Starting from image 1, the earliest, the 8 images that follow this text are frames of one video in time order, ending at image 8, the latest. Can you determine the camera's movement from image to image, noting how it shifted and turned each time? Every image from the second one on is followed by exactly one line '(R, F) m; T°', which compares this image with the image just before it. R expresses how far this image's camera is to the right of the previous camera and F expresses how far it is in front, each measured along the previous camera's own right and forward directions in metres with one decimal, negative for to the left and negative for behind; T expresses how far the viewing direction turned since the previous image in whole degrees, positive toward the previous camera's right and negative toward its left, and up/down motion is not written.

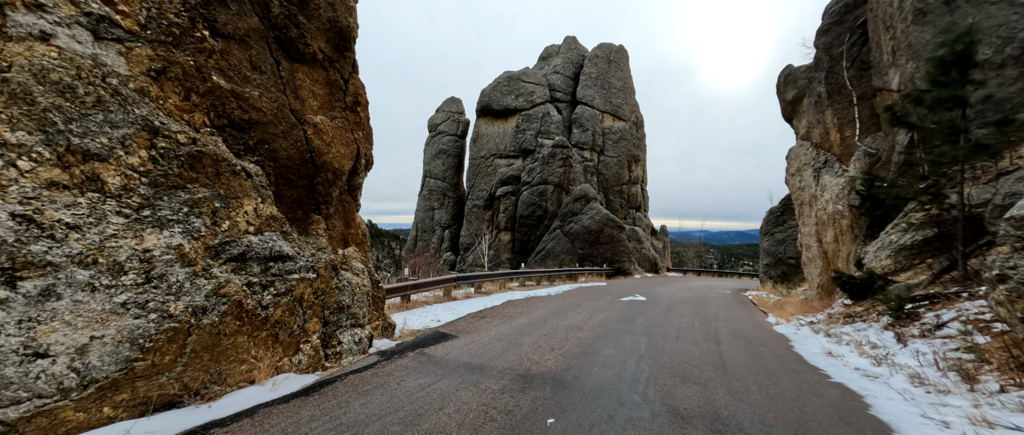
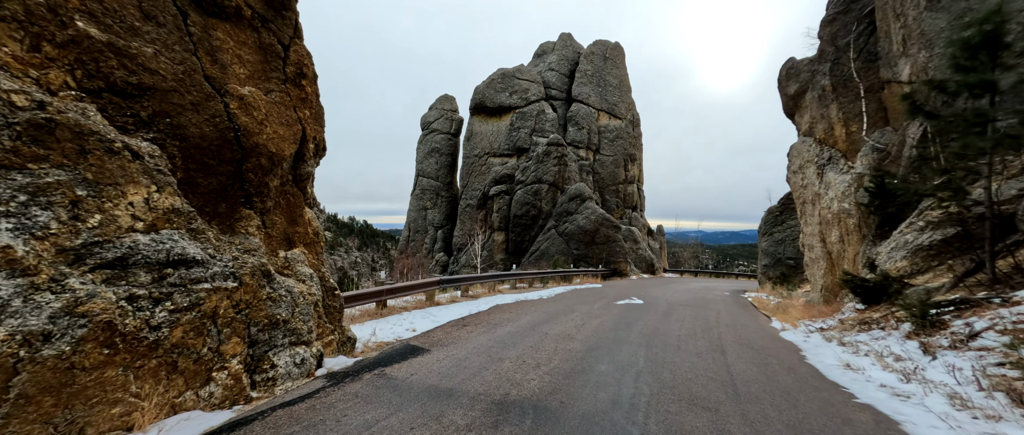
(+0.2, +0.6) m; +1°
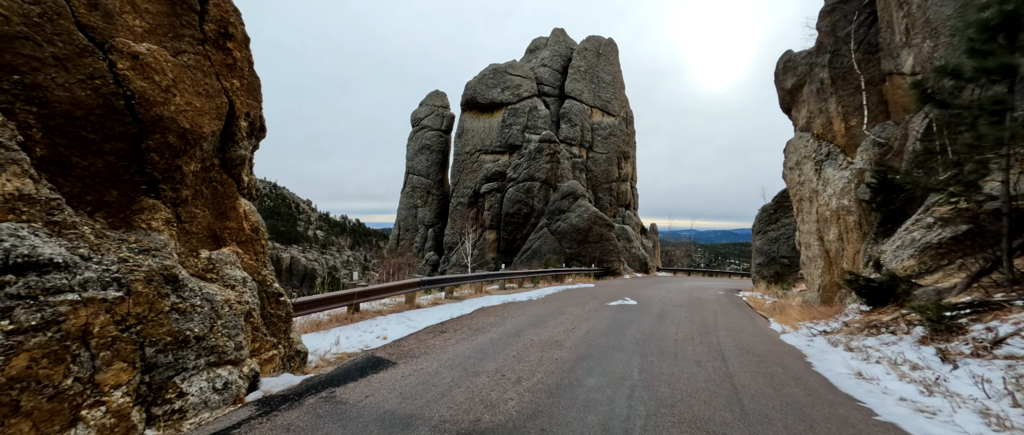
(+0.2, +0.5) m; +1°
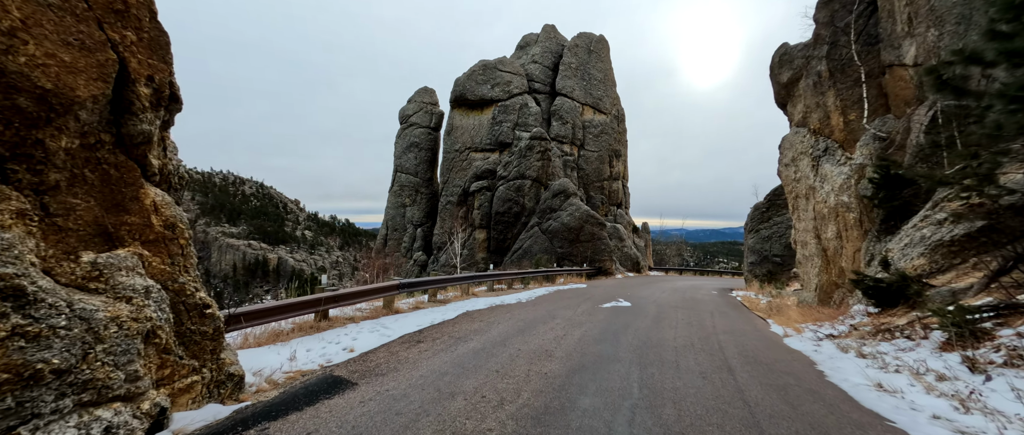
(+0.1, +0.6) m; +1°
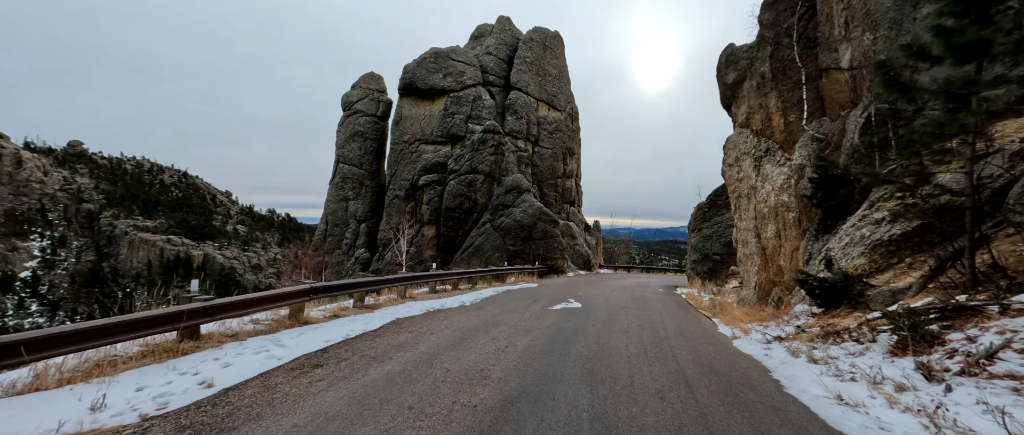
(+0.3, +0.9) m; +7°
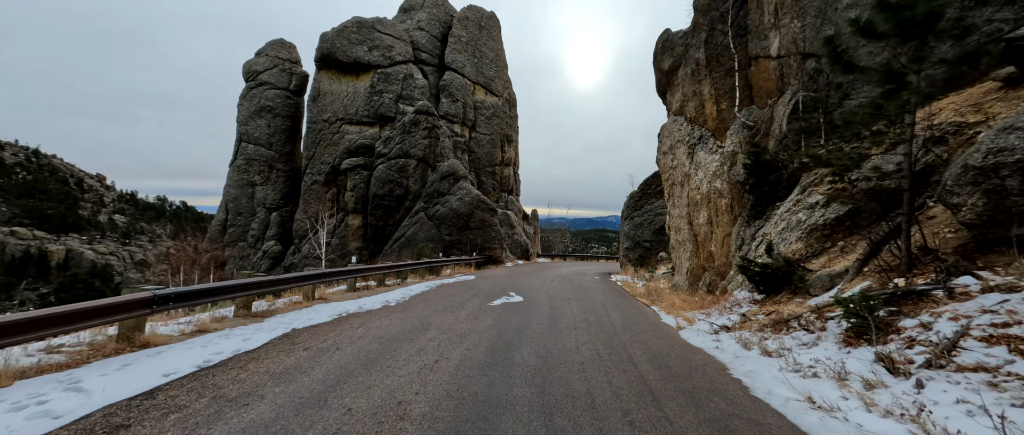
(+0.1, +1.0) m; +10°
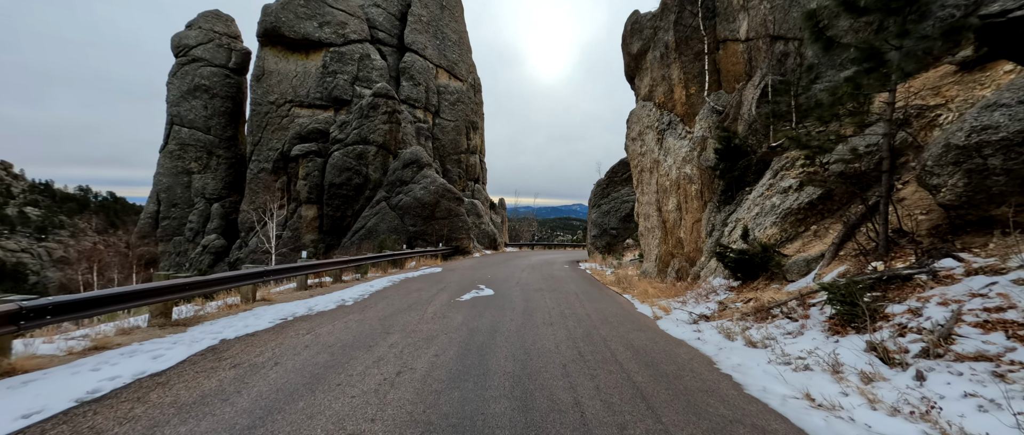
(-0.1, +0.6) m; +5°
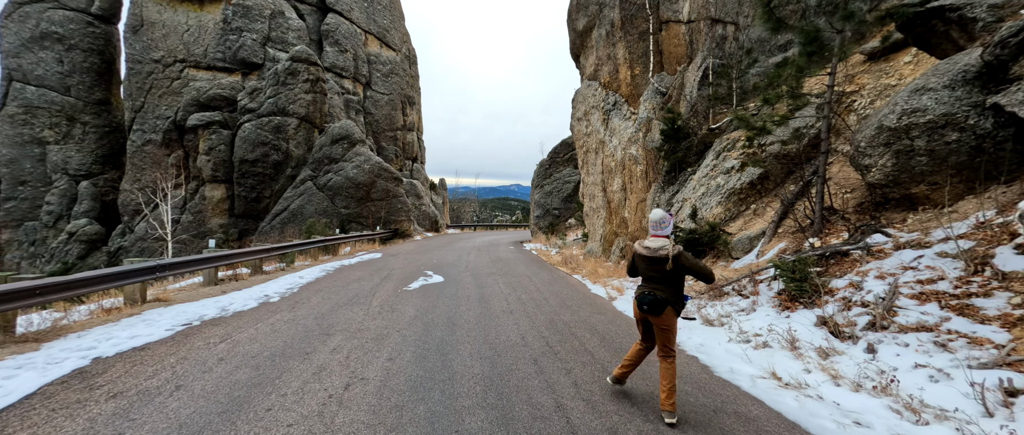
(-0.3, +0.5) m; +10°
